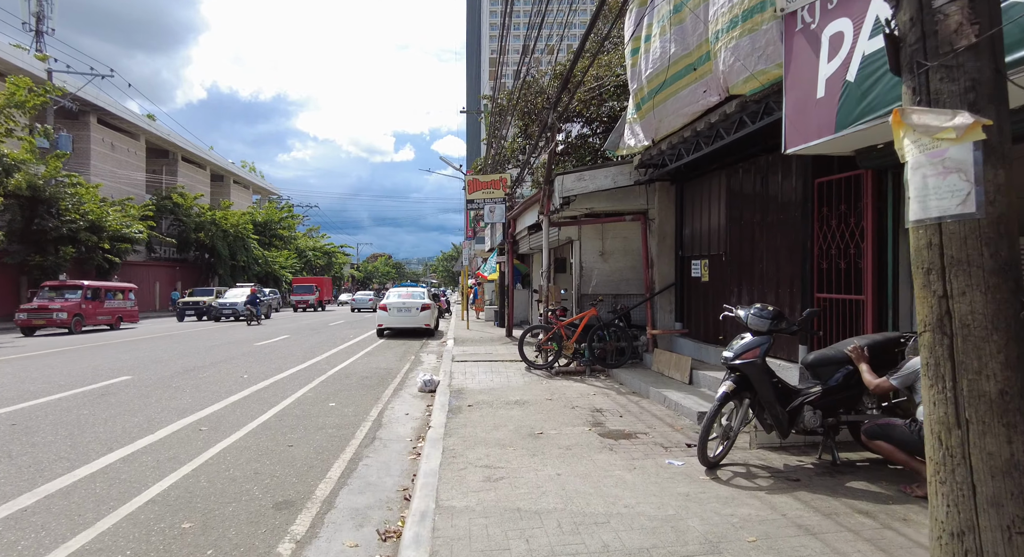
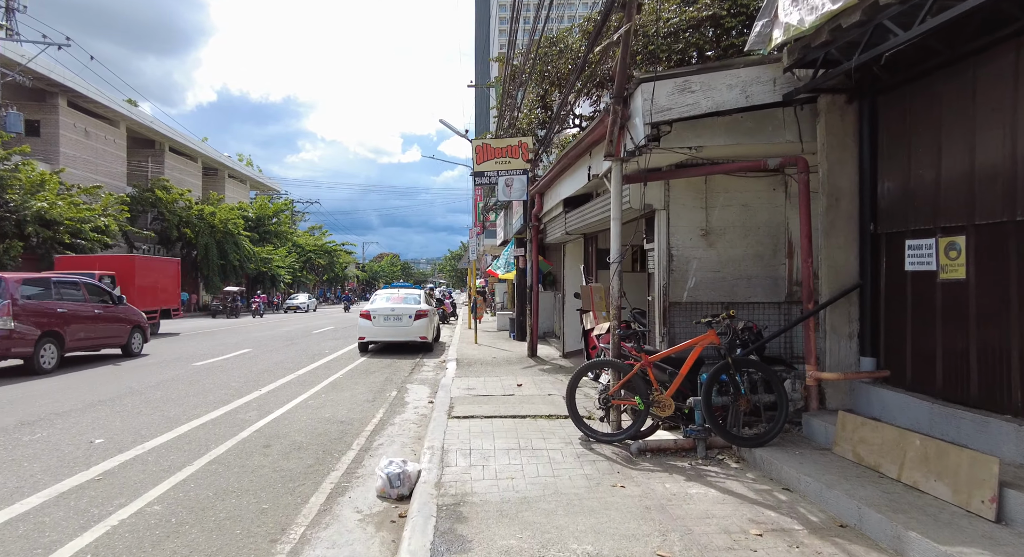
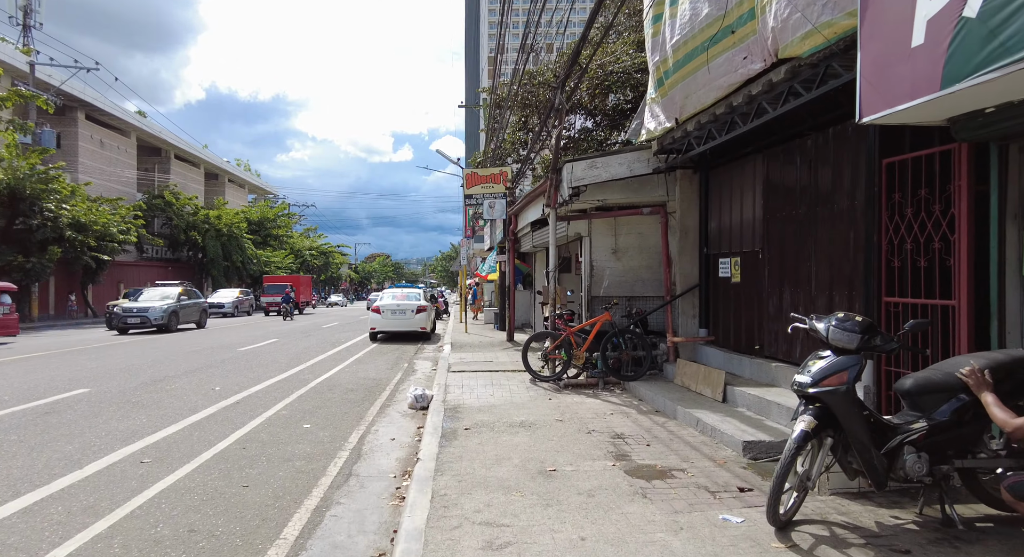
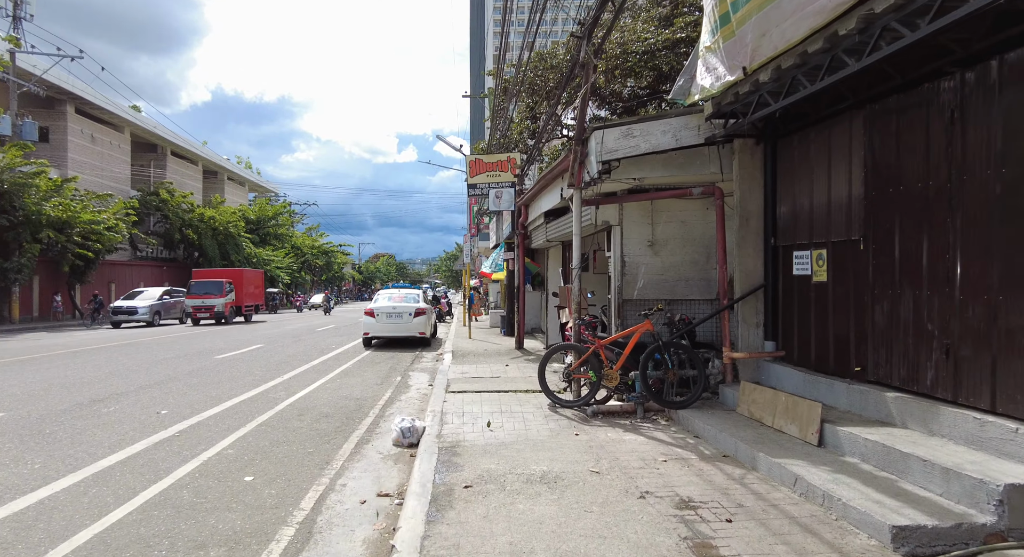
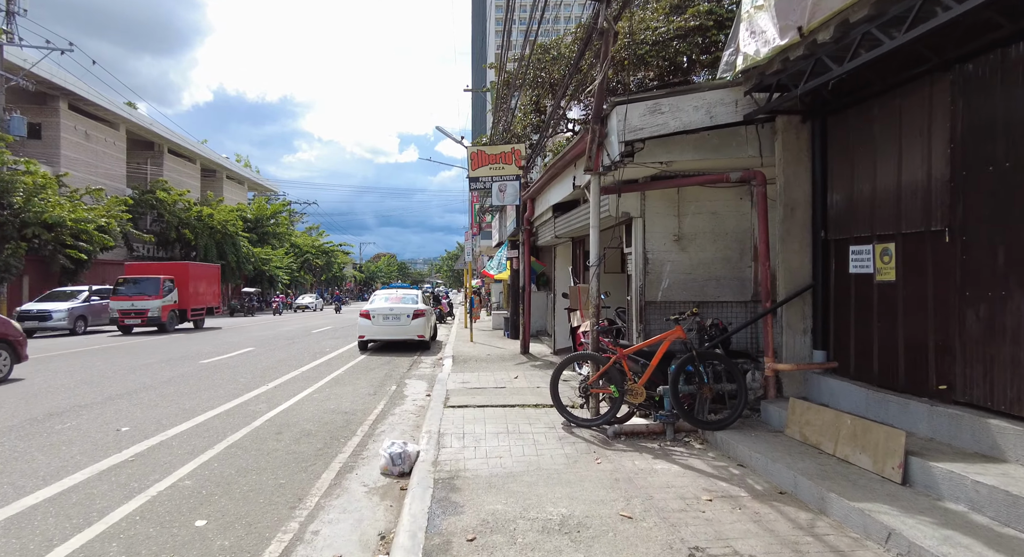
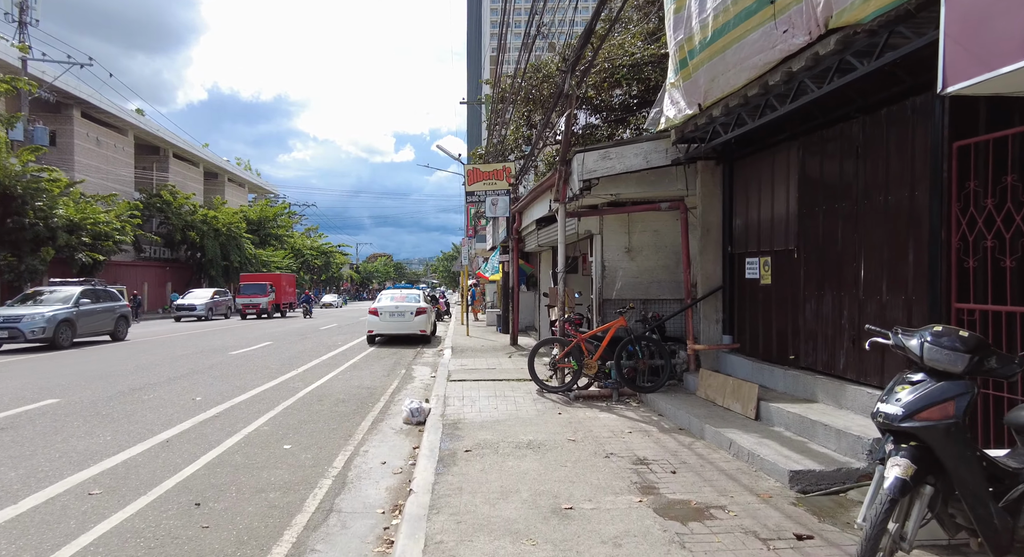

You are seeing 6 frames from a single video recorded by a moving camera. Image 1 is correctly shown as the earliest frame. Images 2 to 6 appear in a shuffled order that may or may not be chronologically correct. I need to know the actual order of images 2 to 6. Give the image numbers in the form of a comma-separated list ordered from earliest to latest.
3, 6, 4, 5, 2
